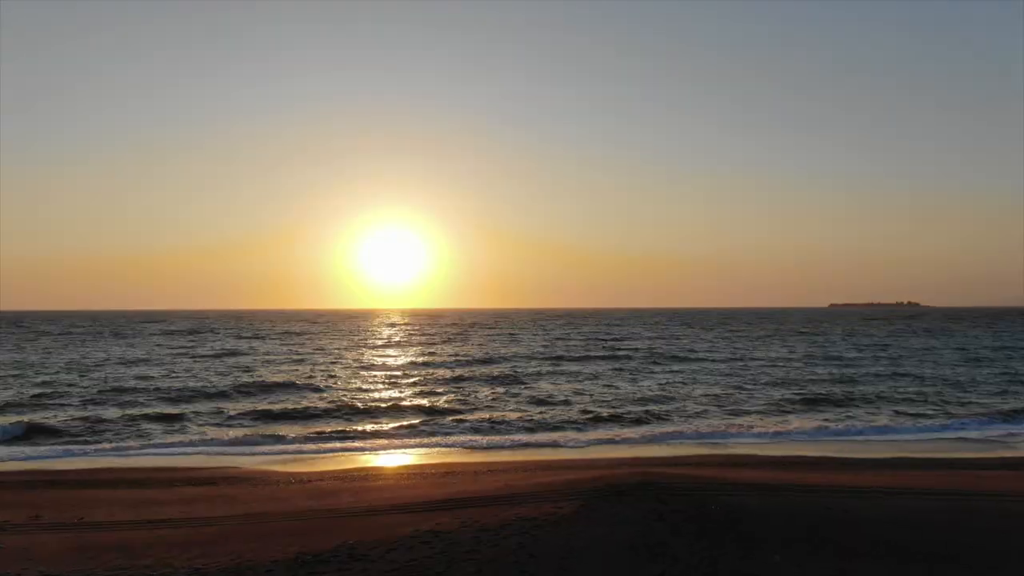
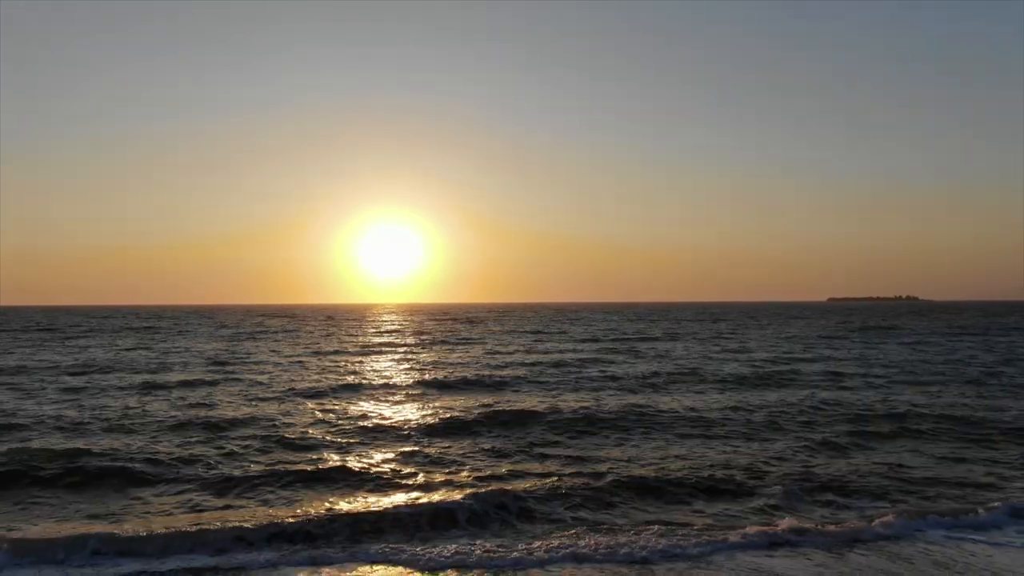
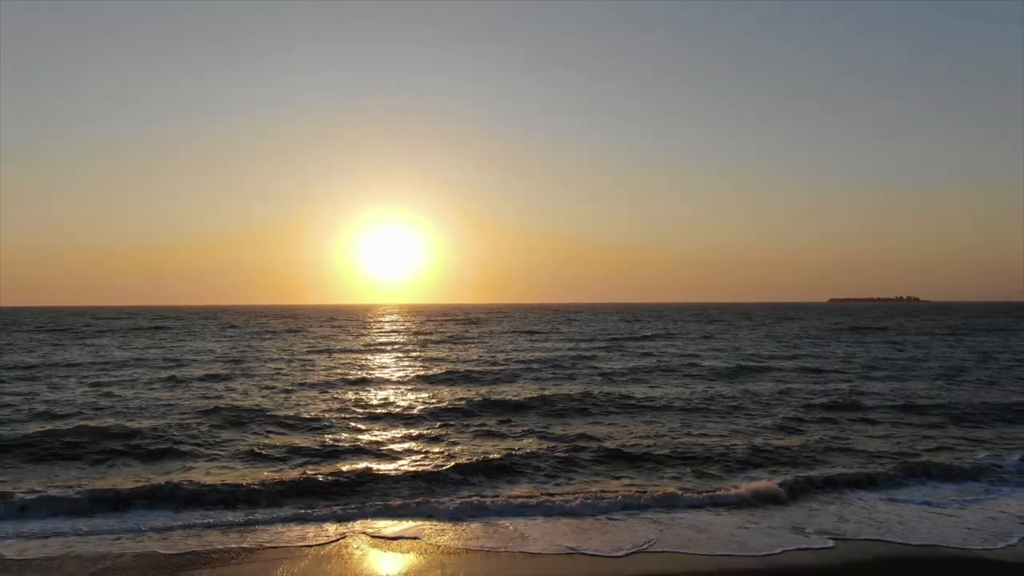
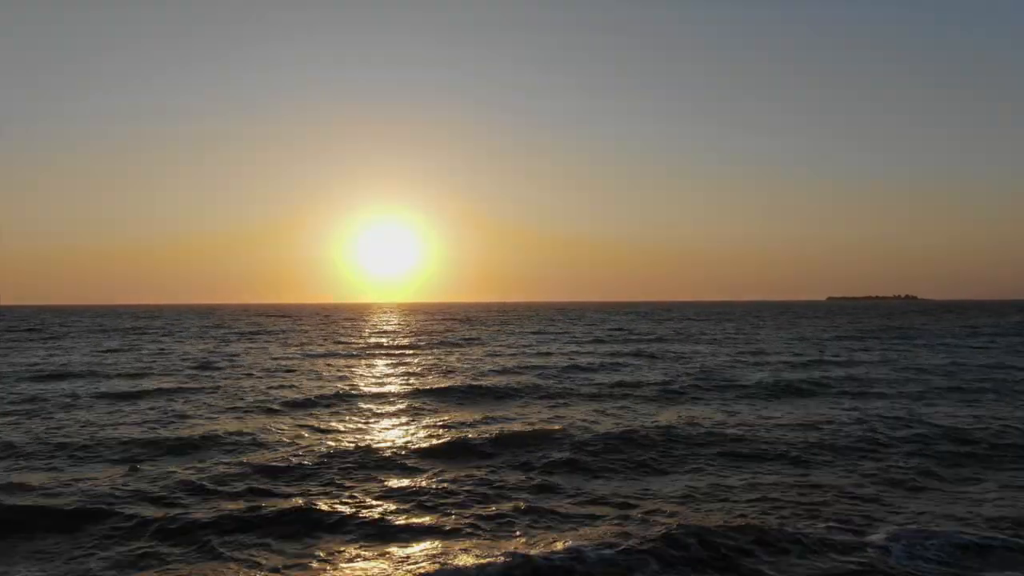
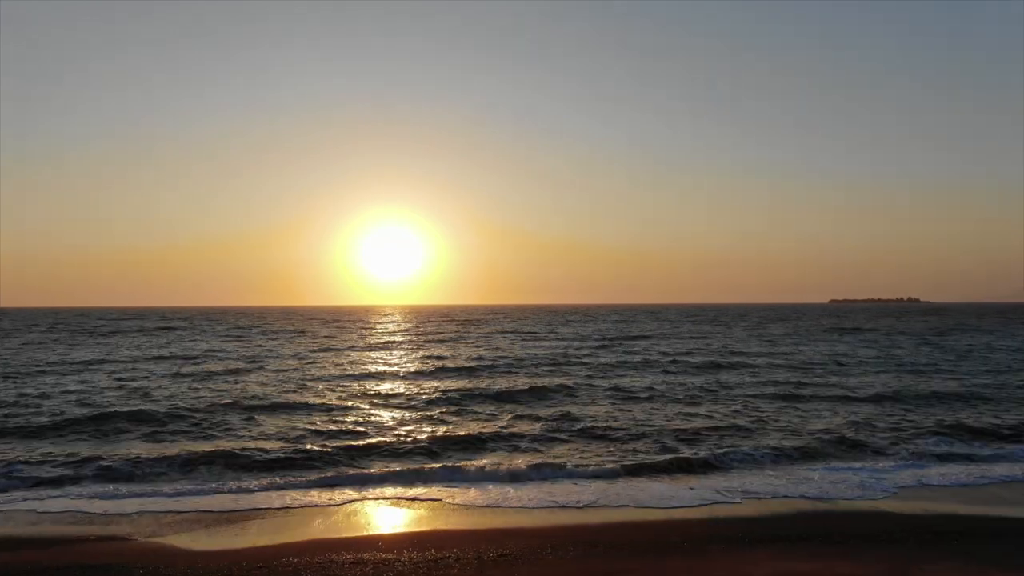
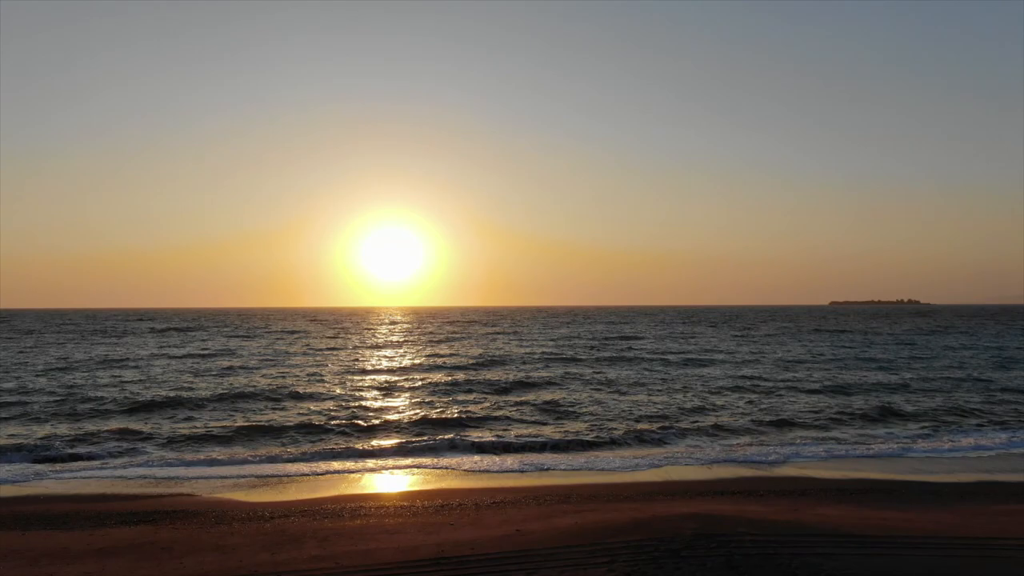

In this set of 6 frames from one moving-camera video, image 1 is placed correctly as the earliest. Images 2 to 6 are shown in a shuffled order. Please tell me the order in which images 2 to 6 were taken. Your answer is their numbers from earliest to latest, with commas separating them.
6, 5, 3, 2, 4
